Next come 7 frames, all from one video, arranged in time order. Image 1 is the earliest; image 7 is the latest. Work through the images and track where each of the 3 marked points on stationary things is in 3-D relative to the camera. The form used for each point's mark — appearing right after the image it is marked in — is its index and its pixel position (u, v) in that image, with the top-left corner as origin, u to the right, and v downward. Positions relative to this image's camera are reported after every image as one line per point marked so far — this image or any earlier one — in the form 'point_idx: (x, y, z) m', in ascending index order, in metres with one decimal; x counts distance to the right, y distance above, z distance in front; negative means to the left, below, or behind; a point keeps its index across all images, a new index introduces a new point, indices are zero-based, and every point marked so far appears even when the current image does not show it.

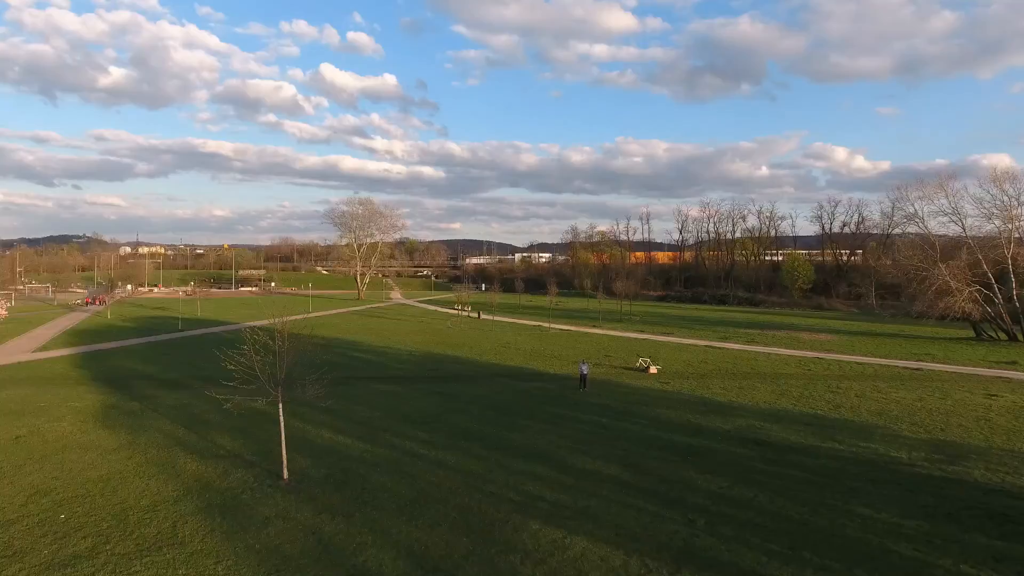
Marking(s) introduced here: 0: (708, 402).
0: (+5.7, -3.3, +18.9) m
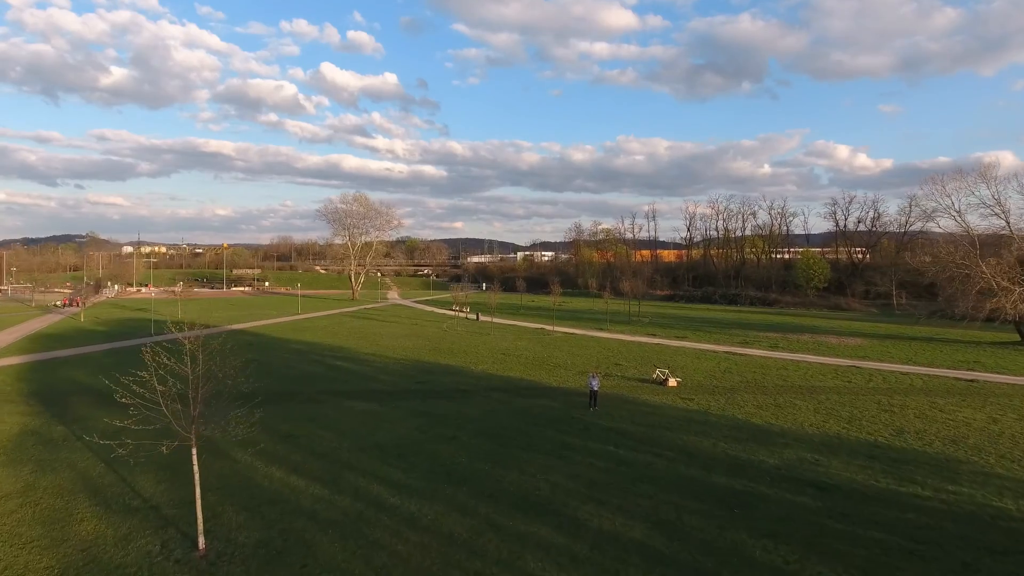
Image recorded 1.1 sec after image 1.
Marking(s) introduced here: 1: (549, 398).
0: (+5.7, -3.4, +15.8) m
1: (+1.1, -3.2, +18.8) m
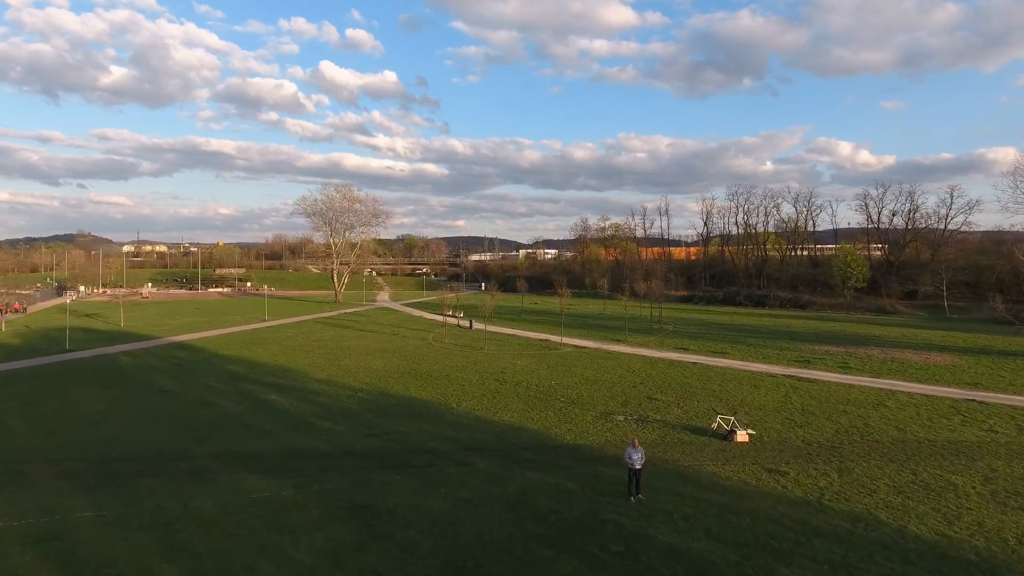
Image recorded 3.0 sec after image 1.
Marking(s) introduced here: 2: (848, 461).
0: (+5.5, -3.6, +9.0) m
1: (+0.9, -3.4, +12.0) m
2: (+6.7, -3.5, +13.0) m
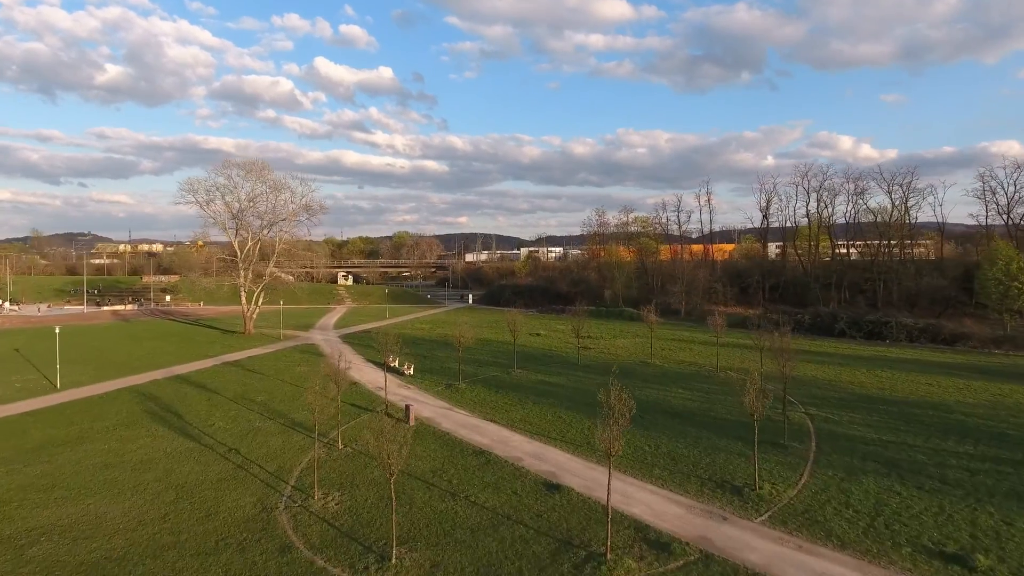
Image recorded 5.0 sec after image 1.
0: (+4.8, -5.3, -10.3) m
1: (+0.2, -5.1, -7.3) m
2: (+6.0, -5.1, -6.3) m
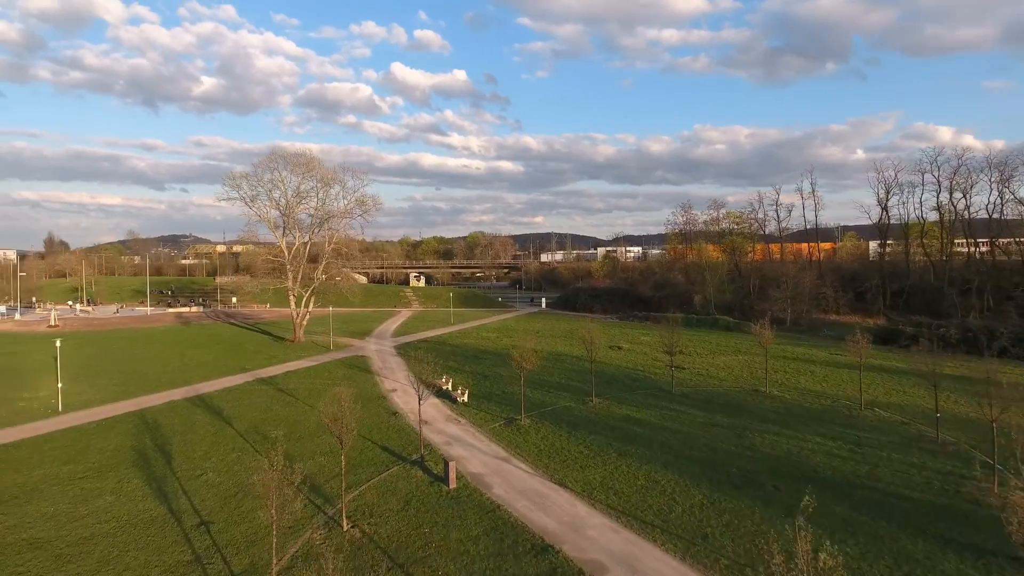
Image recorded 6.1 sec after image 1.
0: (+3.0, -5.6, -16.1) m
1: (-1.2, -5.4, -12.6) m
2: (+4.7, -5.4, -12.2) m
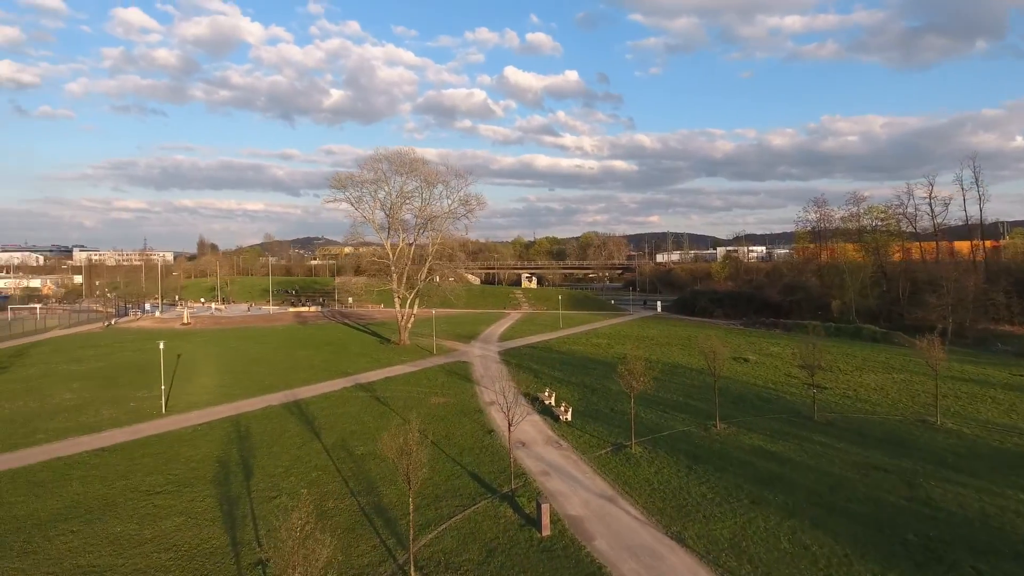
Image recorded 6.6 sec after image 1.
0: (-0.3, -5.7, -18.6) m
1: (-3.9, -5.5, -14.4) m
2: (+2.0, -5.6, -15.1) m
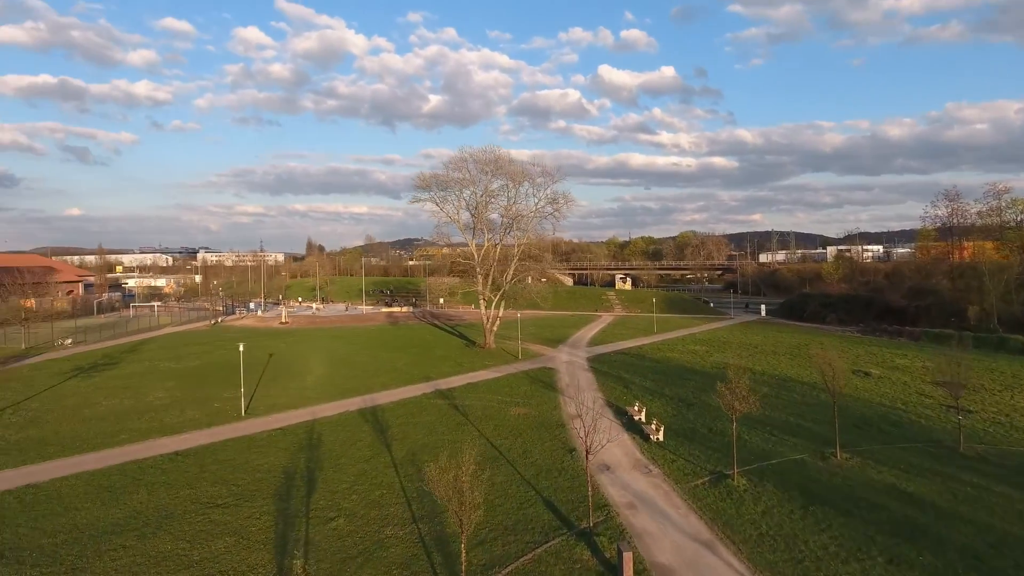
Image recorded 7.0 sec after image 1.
0: (-3.5, -5.8, -20.1) m
1: (-6.4, -5.6, -15.4) m
2: (-0.7, -5.7, -16.9) m
